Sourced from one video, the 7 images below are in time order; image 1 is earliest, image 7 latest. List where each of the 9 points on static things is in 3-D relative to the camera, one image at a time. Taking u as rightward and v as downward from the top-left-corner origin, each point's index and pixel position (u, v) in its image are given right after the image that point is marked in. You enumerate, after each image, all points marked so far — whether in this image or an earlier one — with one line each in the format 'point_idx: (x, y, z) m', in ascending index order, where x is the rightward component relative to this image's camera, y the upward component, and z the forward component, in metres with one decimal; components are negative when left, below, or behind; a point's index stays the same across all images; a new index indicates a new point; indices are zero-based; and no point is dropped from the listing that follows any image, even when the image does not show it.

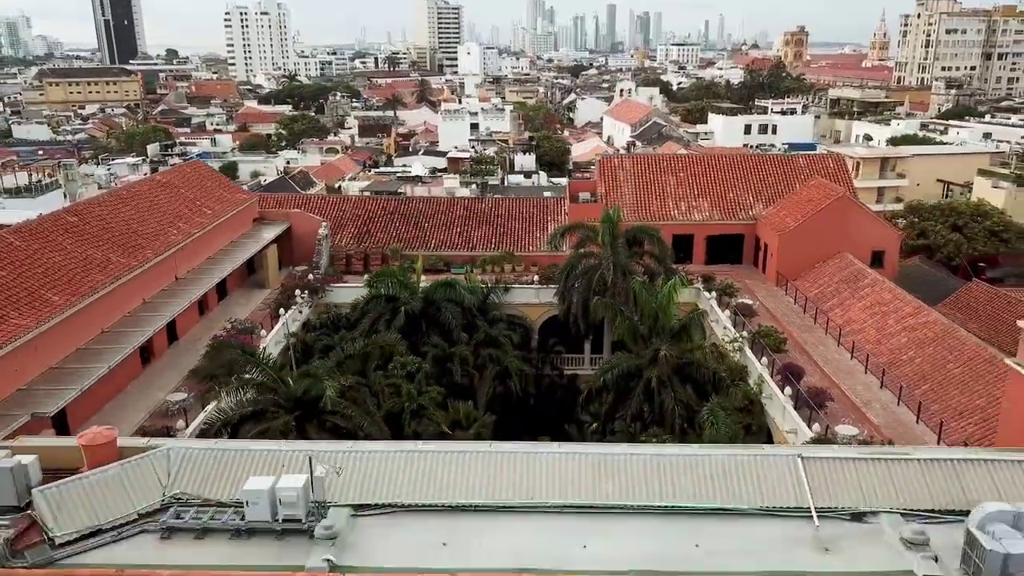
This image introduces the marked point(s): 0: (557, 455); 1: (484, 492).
0: (+0.8, -3.0, +15.6) m
1: (-0.5, -3.5, +14.8) m
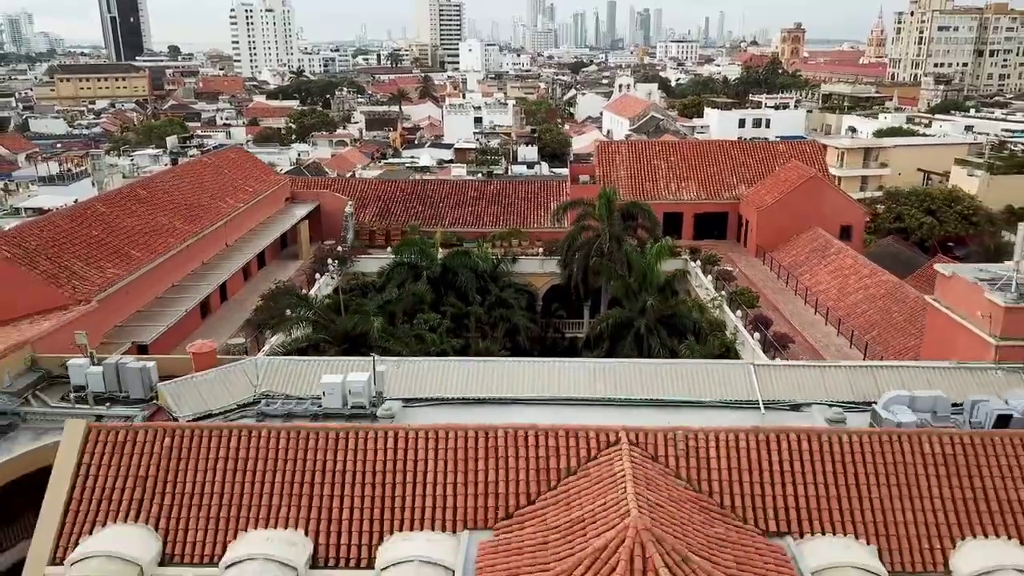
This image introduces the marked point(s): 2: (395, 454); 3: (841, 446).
0: (+1.2, -1.7, +19.8) m
1: (-0.2, -2.2, +18.9) m
2: (-2.1, -3.0, +15.3) m
3: (+5.8, -2.8, +15.2) m
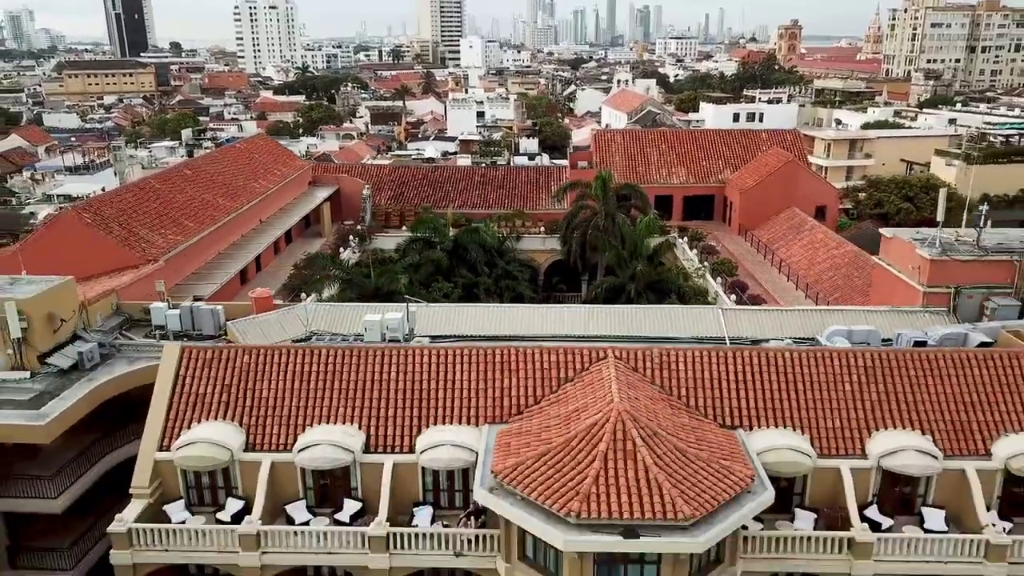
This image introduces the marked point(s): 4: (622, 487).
0: (+1.4, -0.6, +23.6) m
1: (0.0, -1.0, +22.7) m
2: (-1.9, -1.8, +19.1) m
3: (+6.0, -1.6, +19.0) m
4: (+1.9, -3.4, +14.8) m
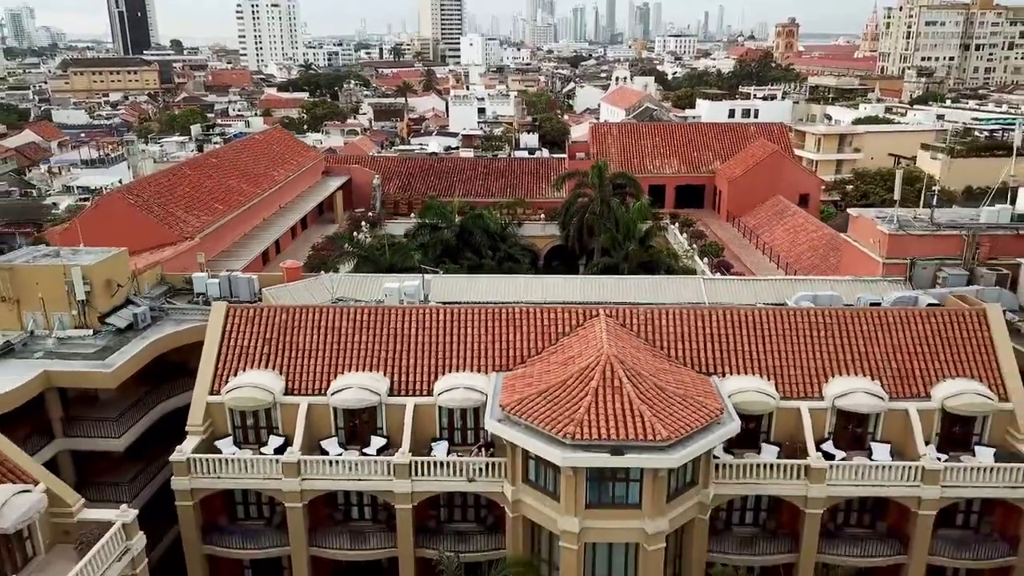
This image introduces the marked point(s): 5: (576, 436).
0: (+1.5, +0.3, +26.3) m
1: (+0.1, -0.2, +25.5) m
2: (-1.8, -1.0, +21.8) m
3: (+6.2, -0.8, +21.7) m
4: (+2.0, -2.6, +17.5) m
5: (+1.3, -2.9, +17.1) m
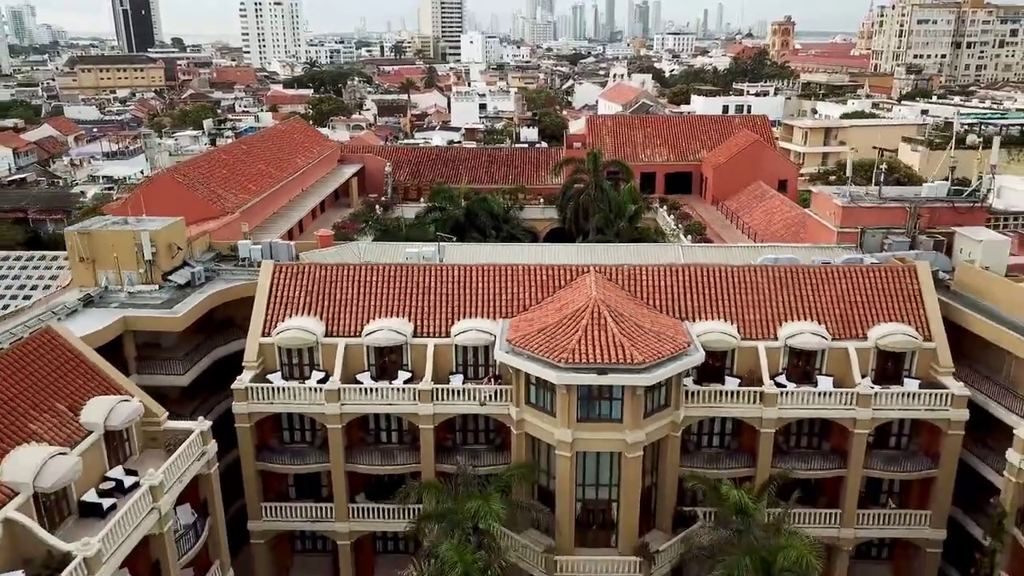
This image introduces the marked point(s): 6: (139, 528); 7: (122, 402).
0: (+1.6, +1.5, +30.2) m
1: (+0.2, +1.0, +29.4) m
2: (-1.7, +0.2, +25.7) m
3: (+6.3, +0.4, +25.6) m
4: (+2.1, -1.4, +21.4) m
5: (+1.4, -1.8, +21.0) m
6: (-7.8, -5.0, +17.8) m
7: (-8.9, -2.6, +19.2) m
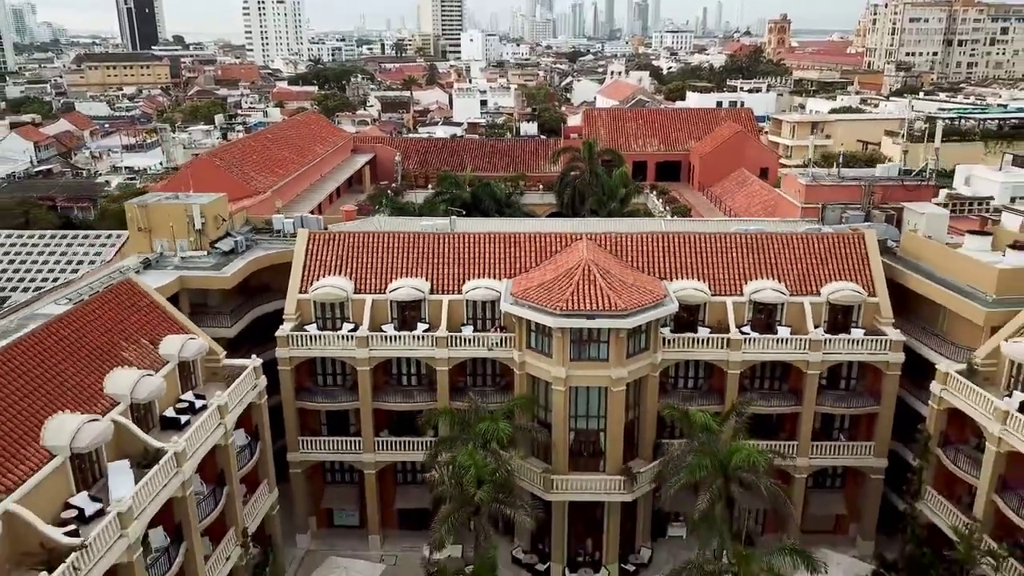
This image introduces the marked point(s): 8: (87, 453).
0: (+1.7, +2.7, +34.2) m
1: (+0.3, +2.3, +33.3) m
2: (-1.6, +1.4, +29.7) m
3: (+6.4, +1.7, +29.6) m
4: (+2.2, -0.2, +25.4) m
5: (+1.5, -0.6, +24.9) m
6: (-7.7, -3.8, +21.8) m
7: (-8.8, -1.4, +23.2) m
8: (-9.3, -3.6, +18.7) m
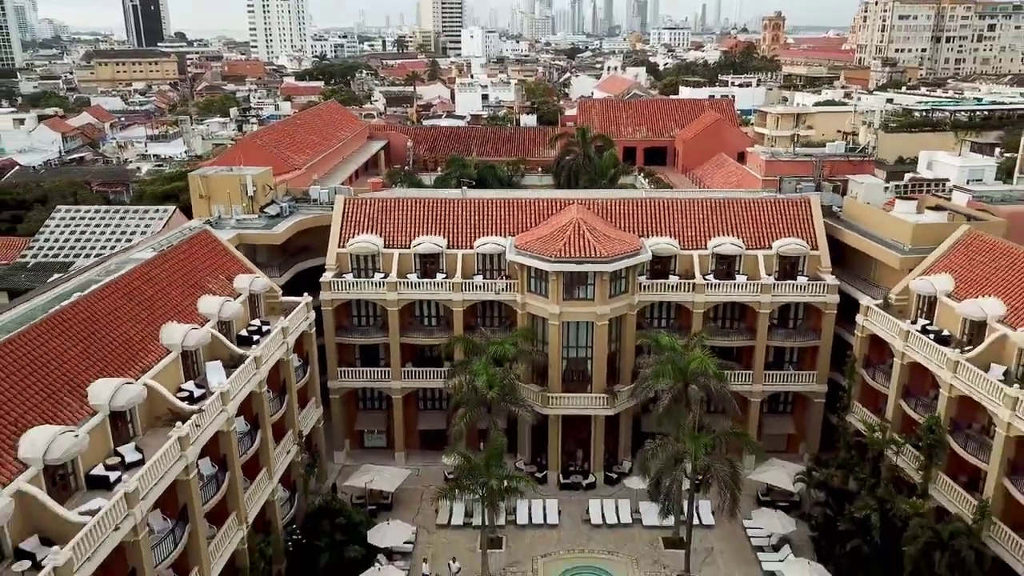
0: (+1.8, +4.5, +39.8) m
1: (+0.5, +4.1, +39.0) m
2: (-1.5, +3.2, +35.3) m
3: (+6.5, +3.4, +35.3) m
4: (+2.4, +1.6, +31.0) m
5: (+1.6, +1.2, +30.6) m
6: (-7.6, -2.1, +27.5) m
7: (-8.6, +0.4, +28.8) m
8: (-9.2, -1.9, +24.4) m
